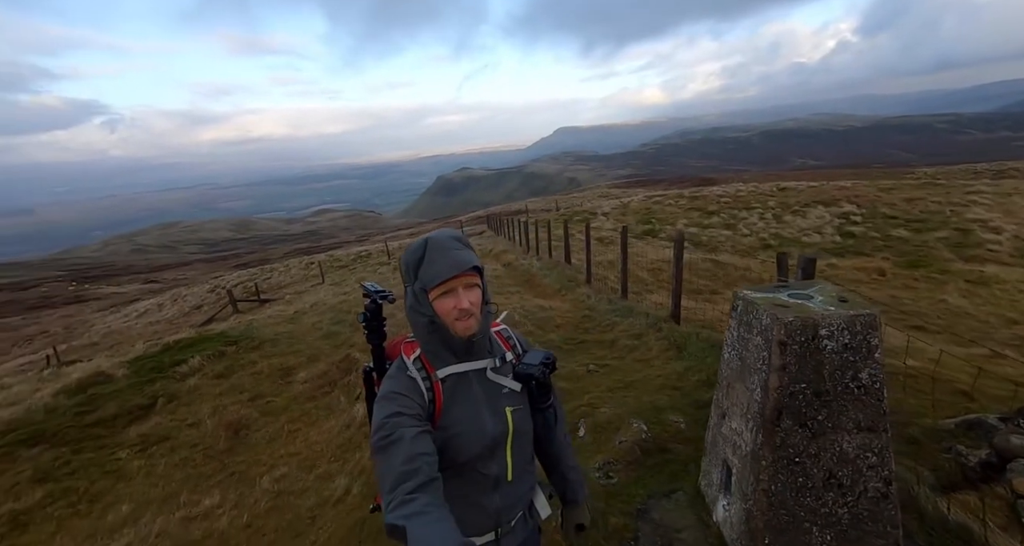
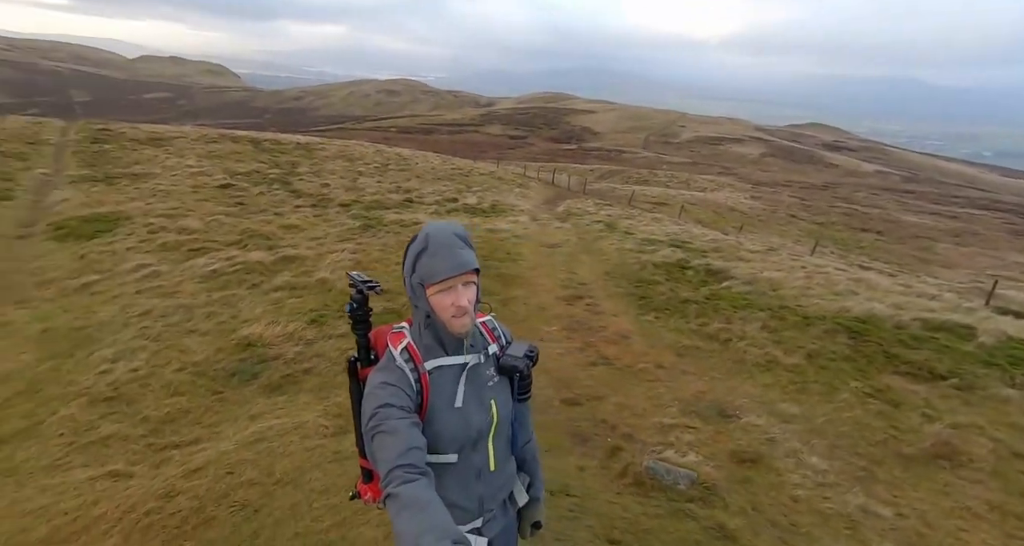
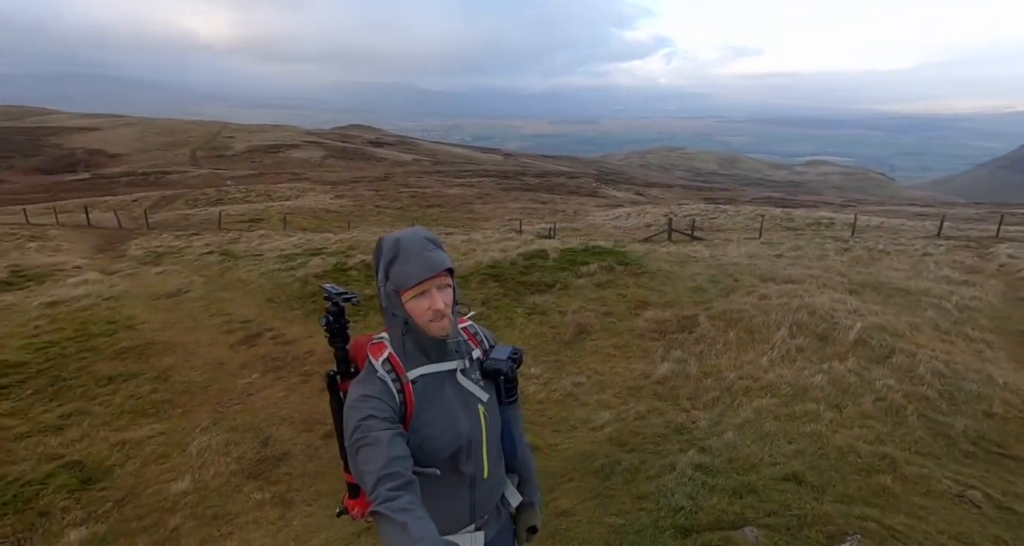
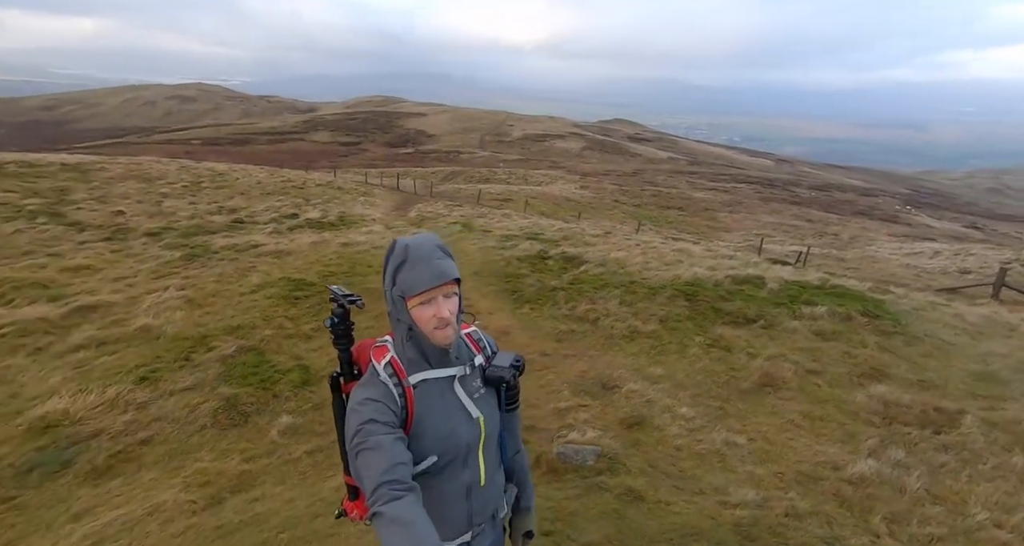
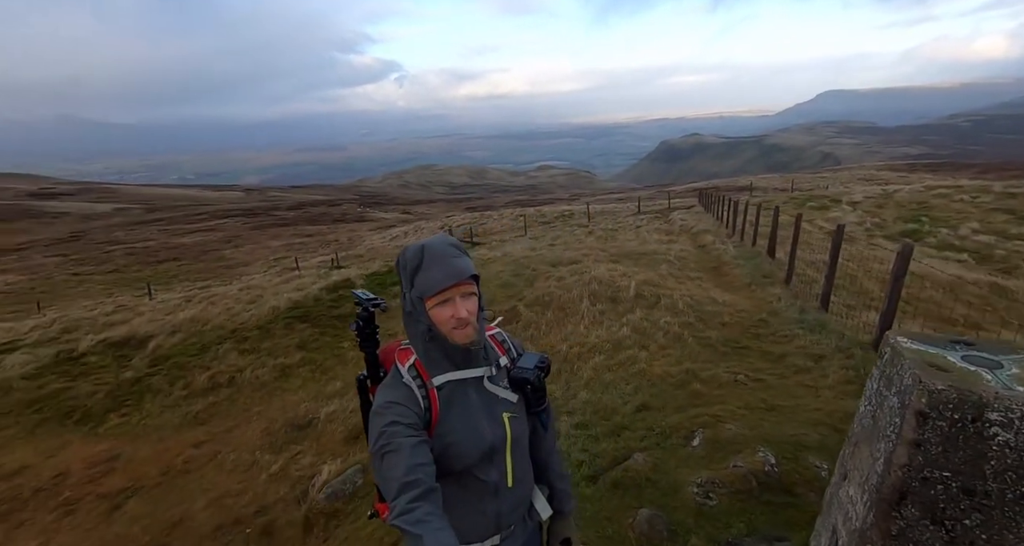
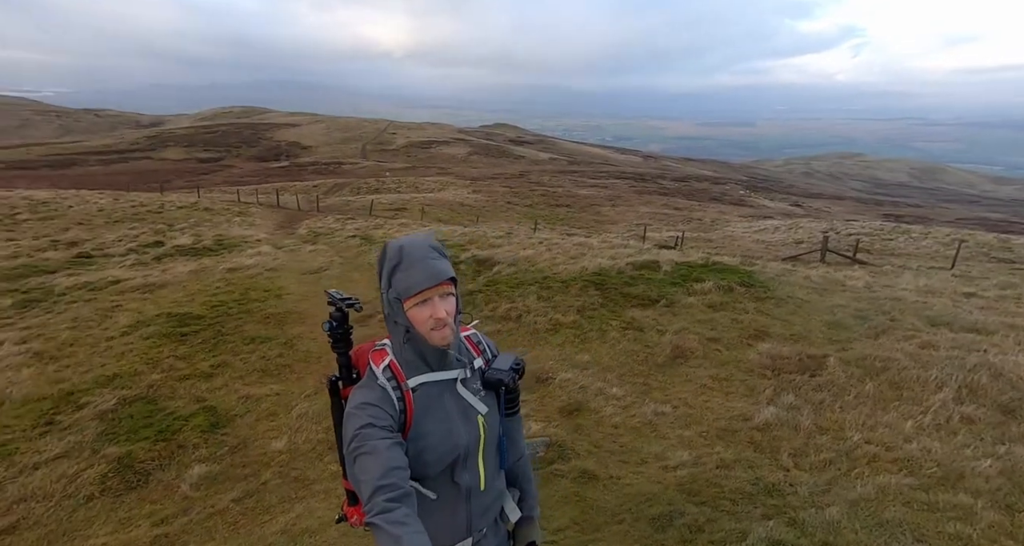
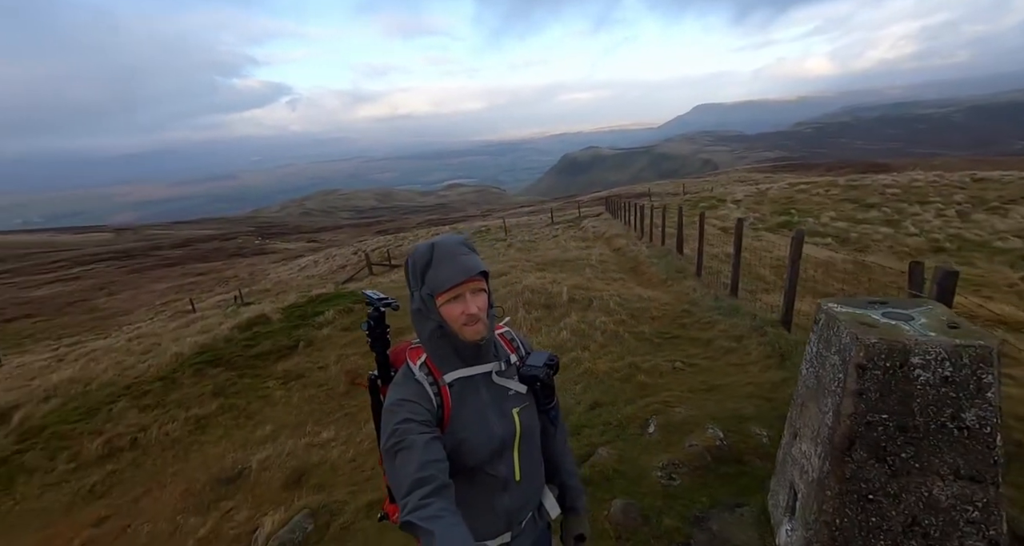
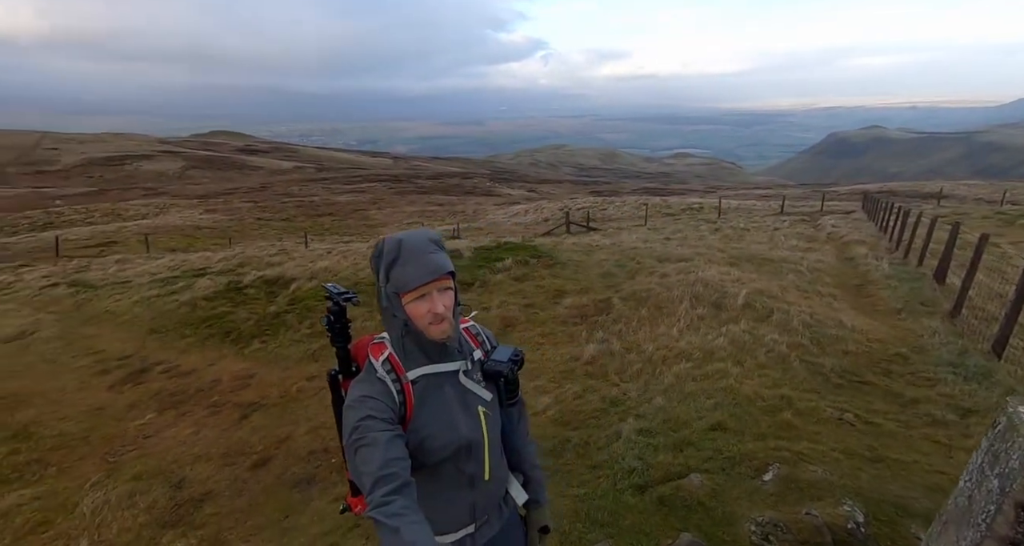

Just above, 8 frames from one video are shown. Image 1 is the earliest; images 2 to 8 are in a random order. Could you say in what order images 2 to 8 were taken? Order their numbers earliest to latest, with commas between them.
7, 5, 8, 3, 6, 4, 2
